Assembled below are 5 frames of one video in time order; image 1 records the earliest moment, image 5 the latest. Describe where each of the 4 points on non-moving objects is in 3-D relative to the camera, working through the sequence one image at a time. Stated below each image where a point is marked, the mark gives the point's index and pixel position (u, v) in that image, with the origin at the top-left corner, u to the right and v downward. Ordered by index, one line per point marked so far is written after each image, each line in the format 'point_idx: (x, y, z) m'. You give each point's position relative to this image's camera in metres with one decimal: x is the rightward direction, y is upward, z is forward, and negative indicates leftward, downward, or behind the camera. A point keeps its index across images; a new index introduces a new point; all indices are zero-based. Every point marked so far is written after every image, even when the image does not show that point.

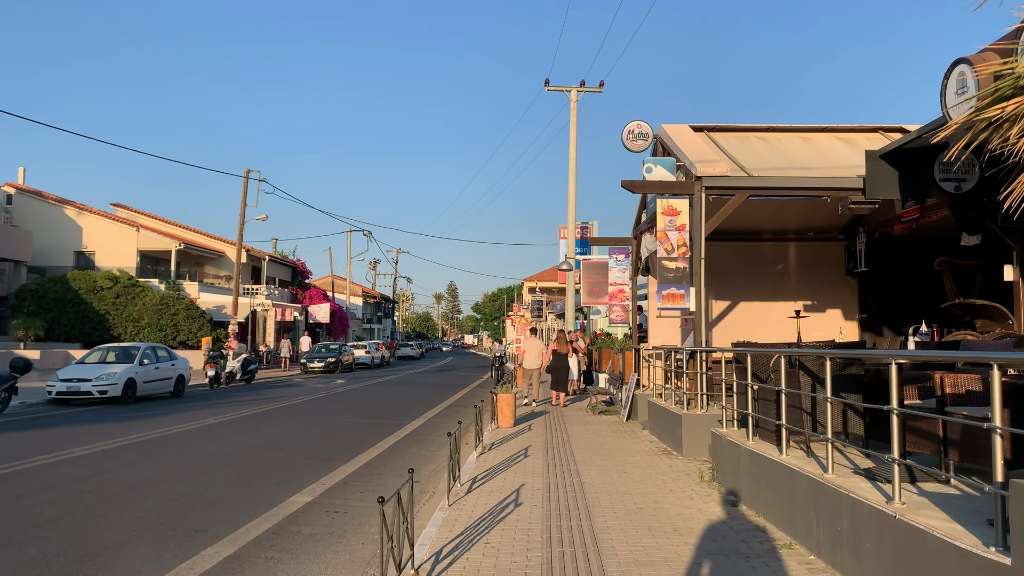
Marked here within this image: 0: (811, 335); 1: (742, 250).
0: (+5.5, -0.9, +14.9) m
1: (+4.3, +0.7, +15.1) m
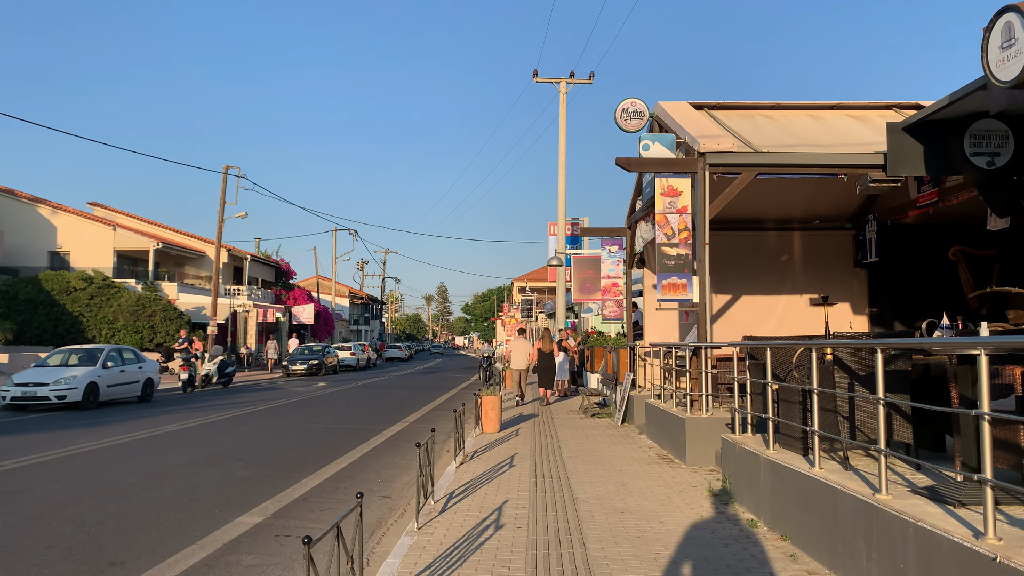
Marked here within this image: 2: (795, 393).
0: (+5.3, -0.7, +14.0) m
1: (+4.0, +0.8, +14.1) m
2: (+2.0, -0.7, +5.7) m
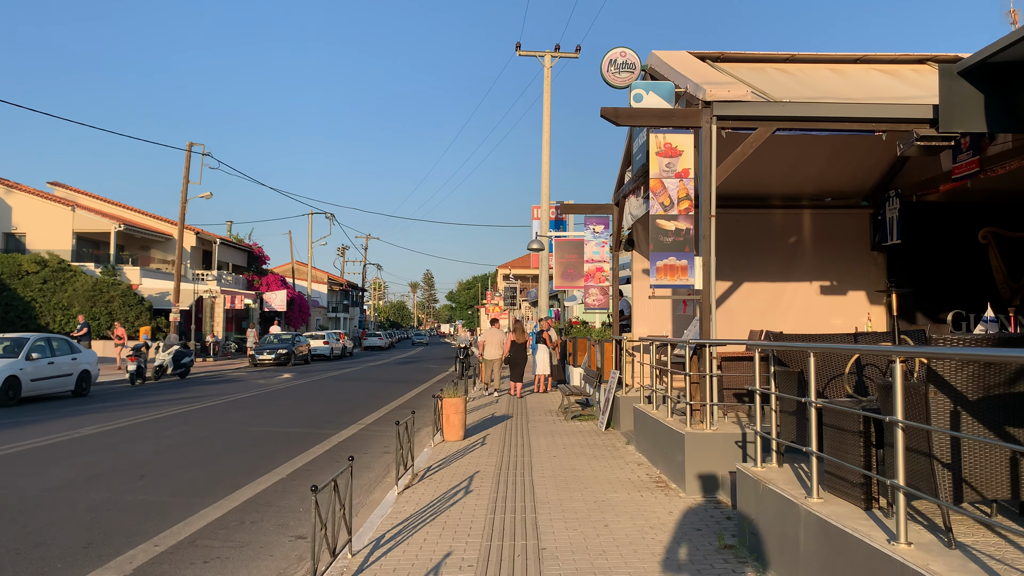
0: (+4.8, -0.5, +12.3) m
1: (+3.6, +1.1, +12.4) m
2: (+1.6, -0.6, +3.9) m
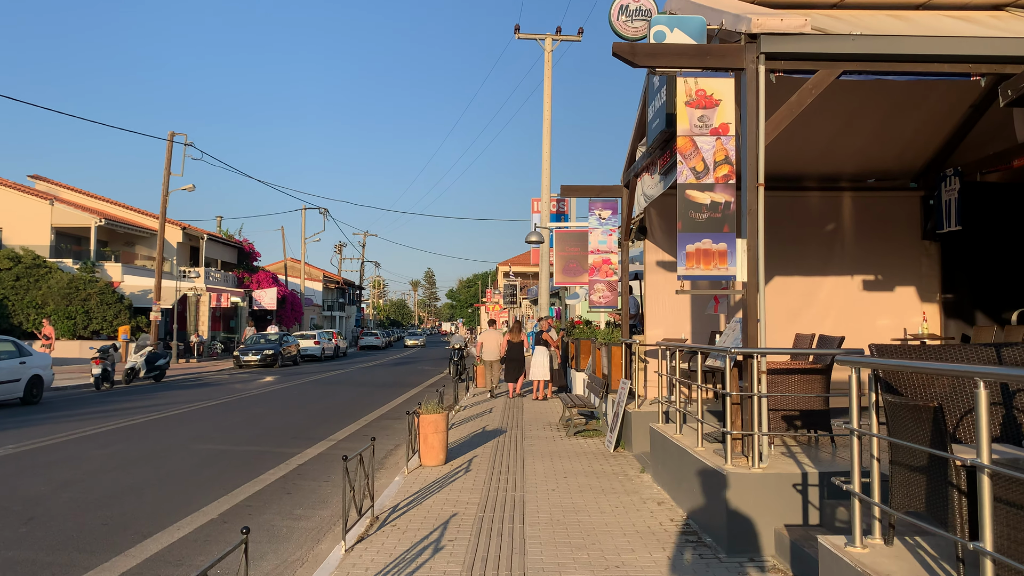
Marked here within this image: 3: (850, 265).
0: (+4.7, -0.5, +10.6) m
1: (+3.5, +1.1, +10.7) m
2: (+1.5, -0.6, +2.2) m
3: (+4.4, +0.3, +10.6) m
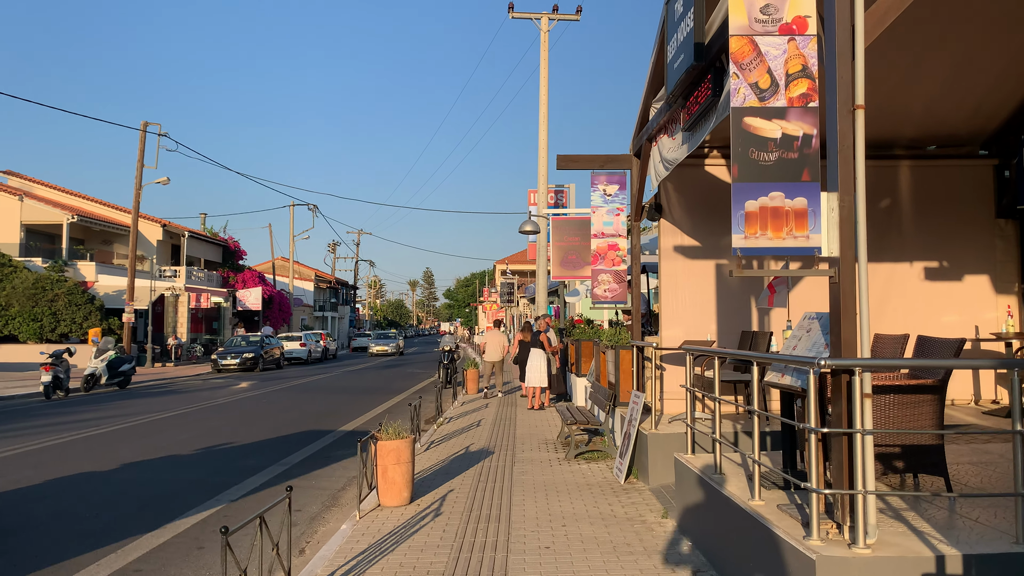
0: (+4.6, -0.3, +8.7) m
1: (+3.3, +1.2, +8.8) m
2: (+1.4, -0.5, +0.4) m
3: (+4.3, +0.4, +8.8) m
